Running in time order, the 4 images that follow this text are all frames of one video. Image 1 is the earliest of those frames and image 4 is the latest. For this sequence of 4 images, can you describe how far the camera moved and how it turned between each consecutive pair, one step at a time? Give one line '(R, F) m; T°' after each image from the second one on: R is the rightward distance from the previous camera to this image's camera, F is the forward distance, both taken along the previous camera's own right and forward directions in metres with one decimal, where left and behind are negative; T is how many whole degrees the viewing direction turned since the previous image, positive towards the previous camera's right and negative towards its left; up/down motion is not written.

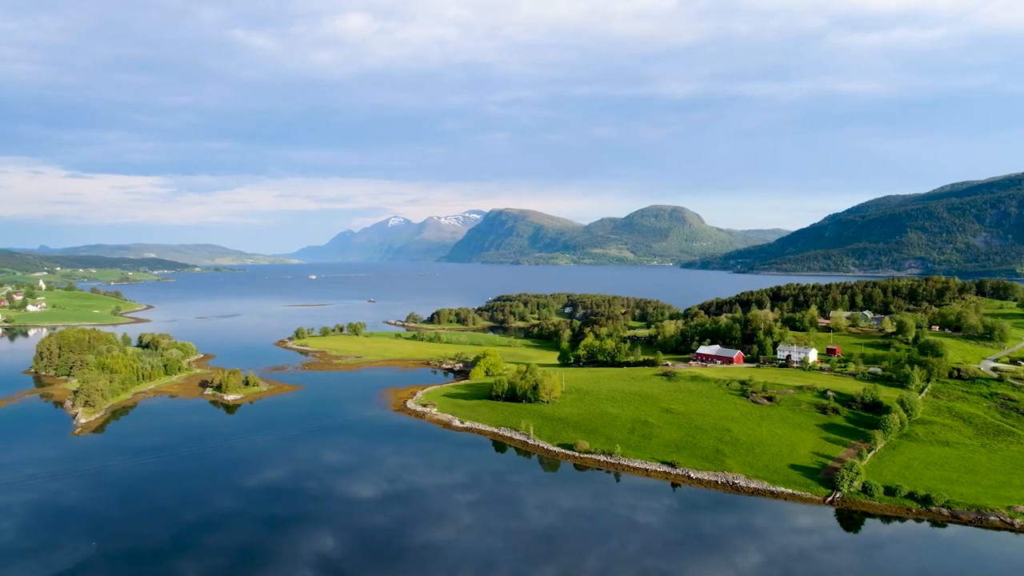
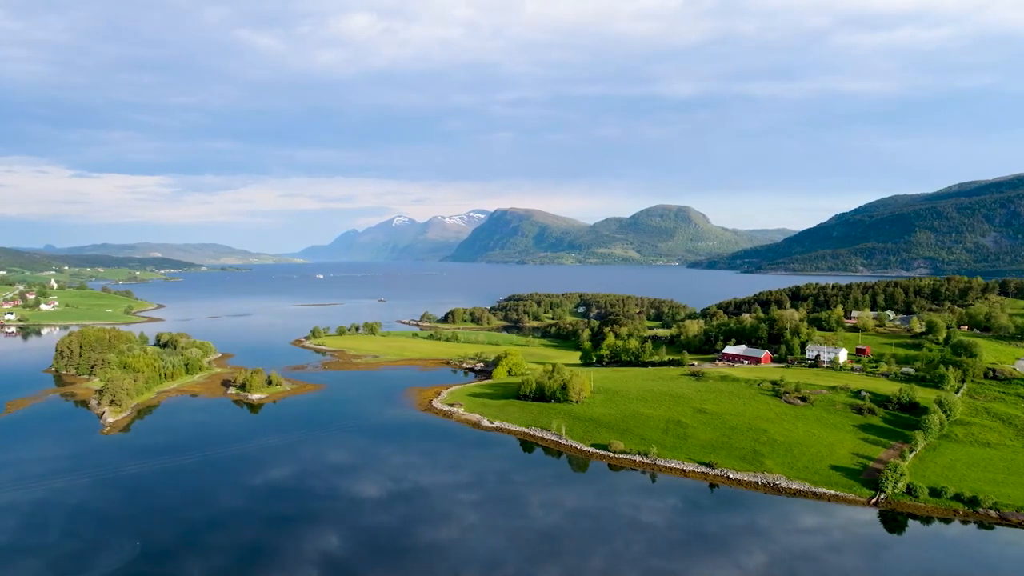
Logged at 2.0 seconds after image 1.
(-2.8, +0.2) m; 0°
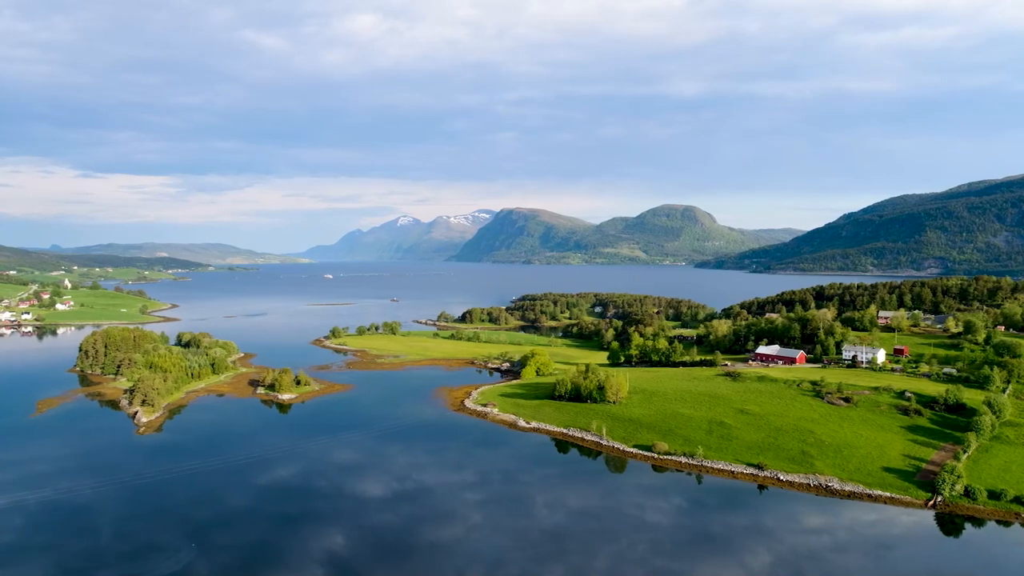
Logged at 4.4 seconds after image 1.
(-0.9, -0.2) m; -1°
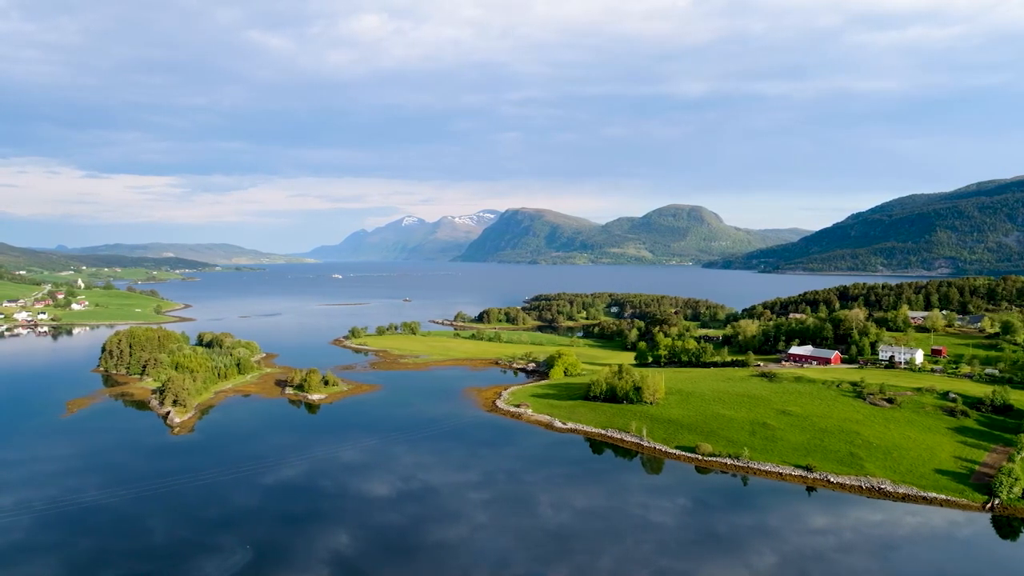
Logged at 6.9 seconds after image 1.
(0.0, -0.3) m; -1°
